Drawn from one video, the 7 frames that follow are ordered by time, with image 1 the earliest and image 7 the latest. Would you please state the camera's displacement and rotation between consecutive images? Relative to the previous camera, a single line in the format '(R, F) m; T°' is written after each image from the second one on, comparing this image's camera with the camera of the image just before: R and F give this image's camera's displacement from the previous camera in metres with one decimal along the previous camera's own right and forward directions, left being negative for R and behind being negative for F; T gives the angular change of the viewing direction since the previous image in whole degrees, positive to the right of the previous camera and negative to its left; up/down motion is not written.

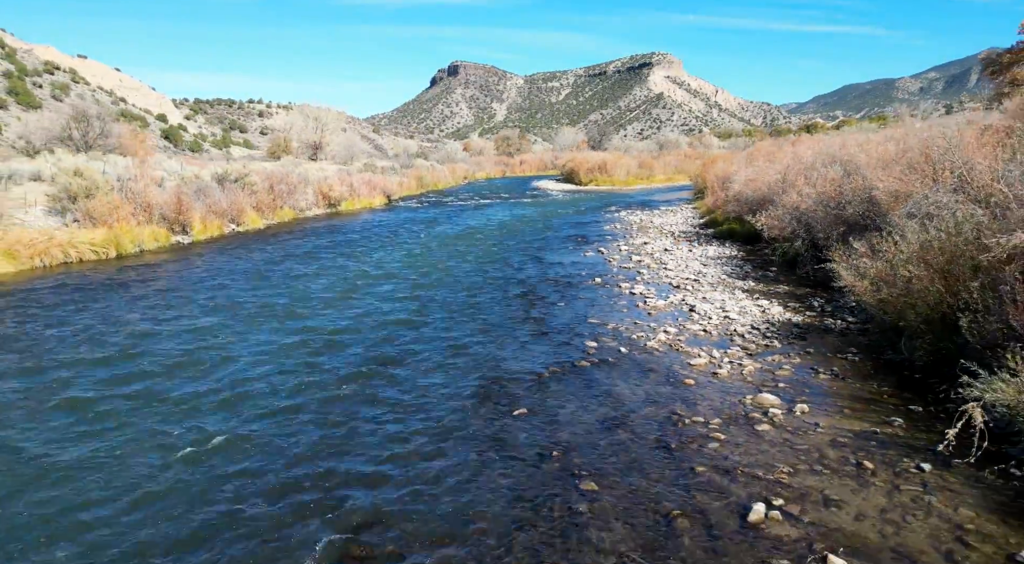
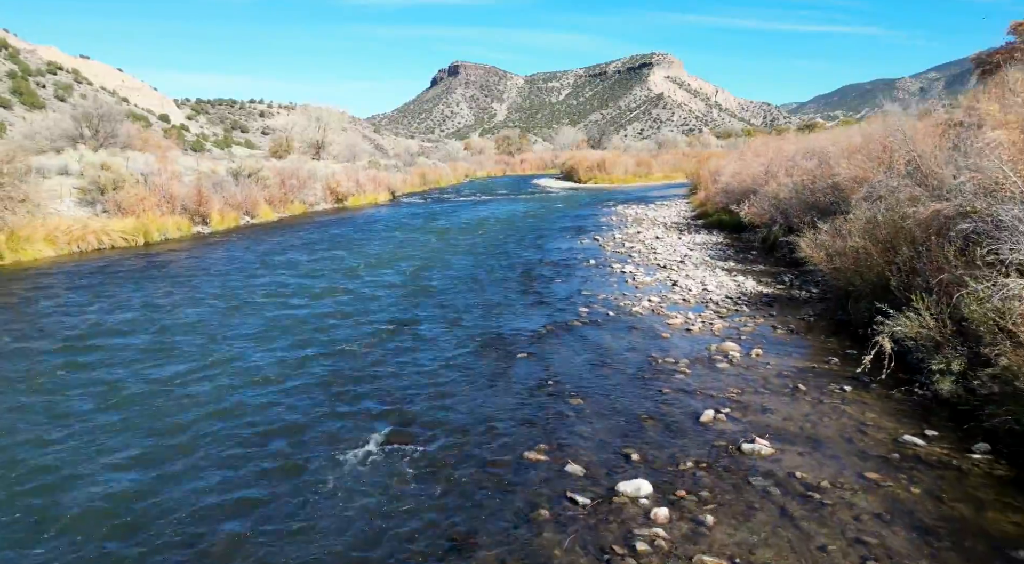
(0.0, -1.9) m; 0°
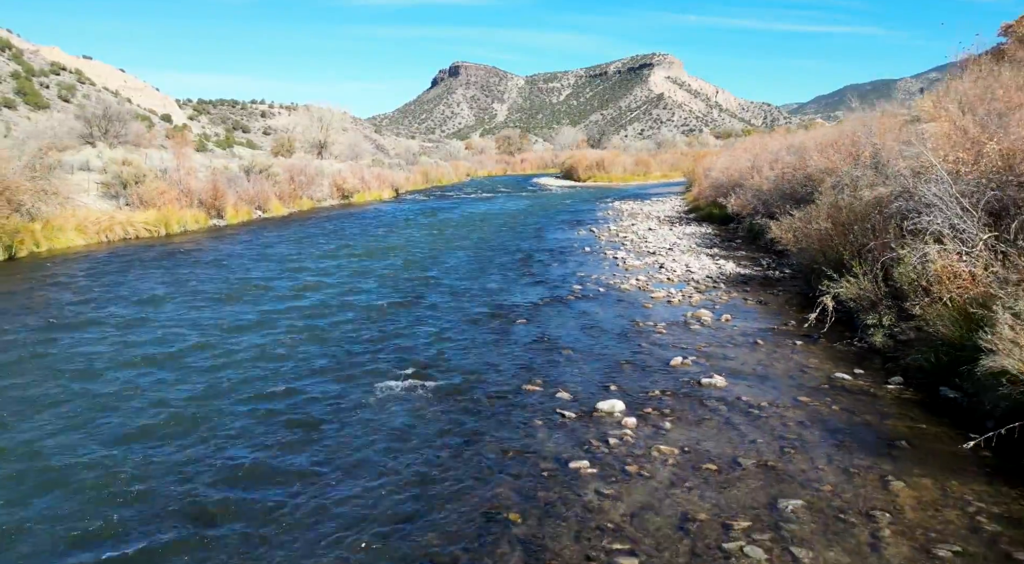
(0.0, -1.7) m; 0°
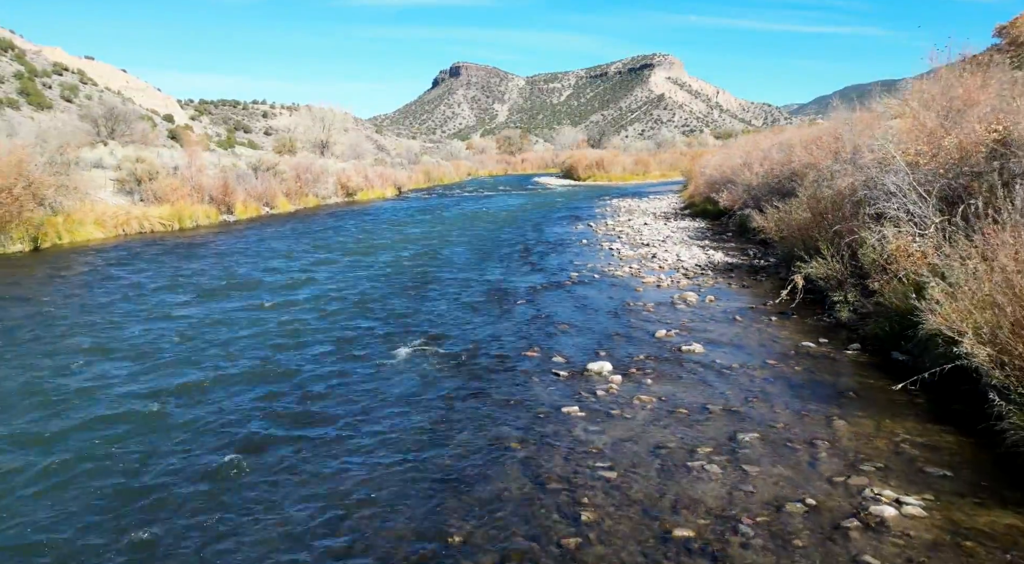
(0.0, -1.1) m; 0°
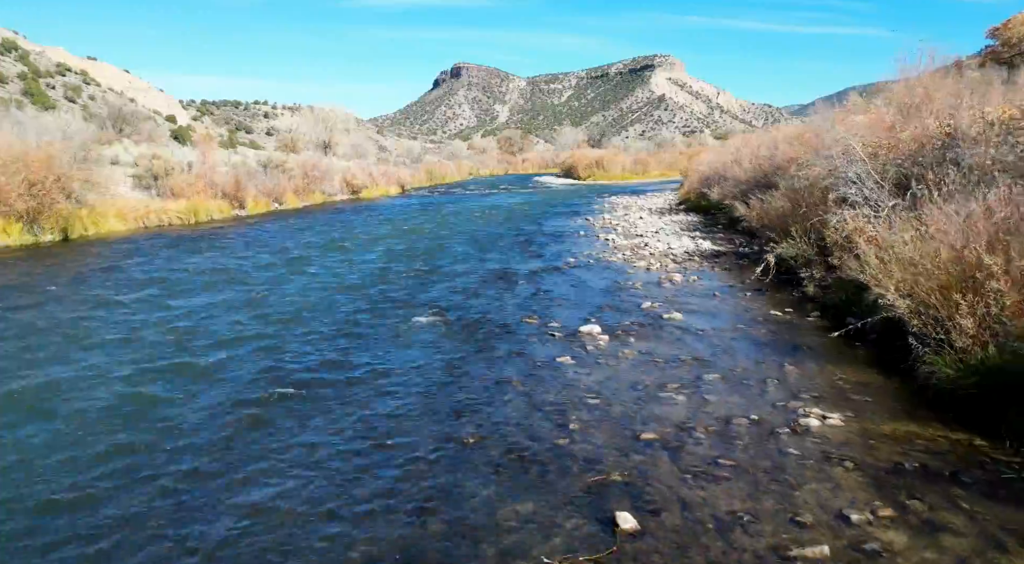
(0.0, -1.4) m; 0°
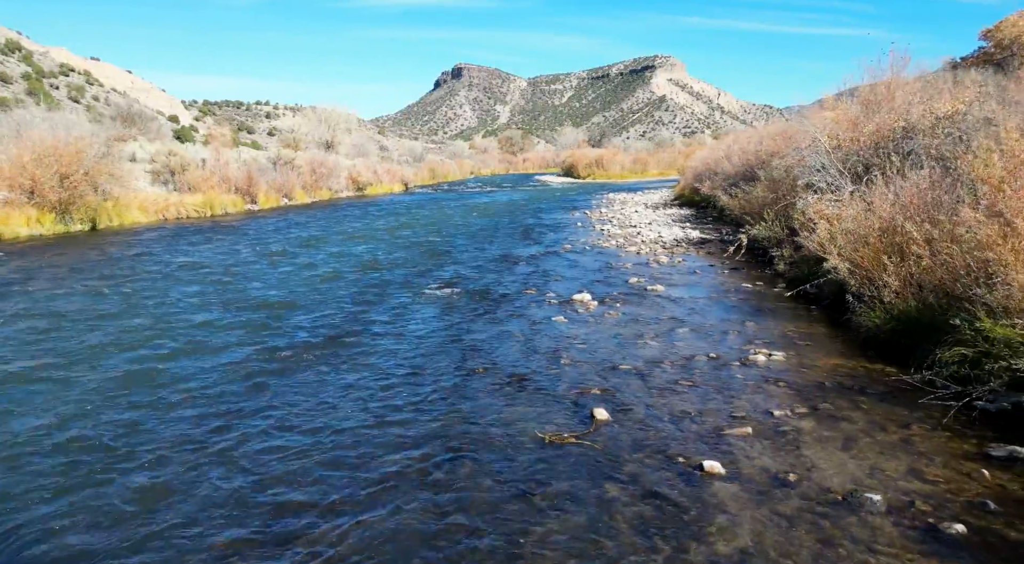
(0.0, -1.5) m; 0°
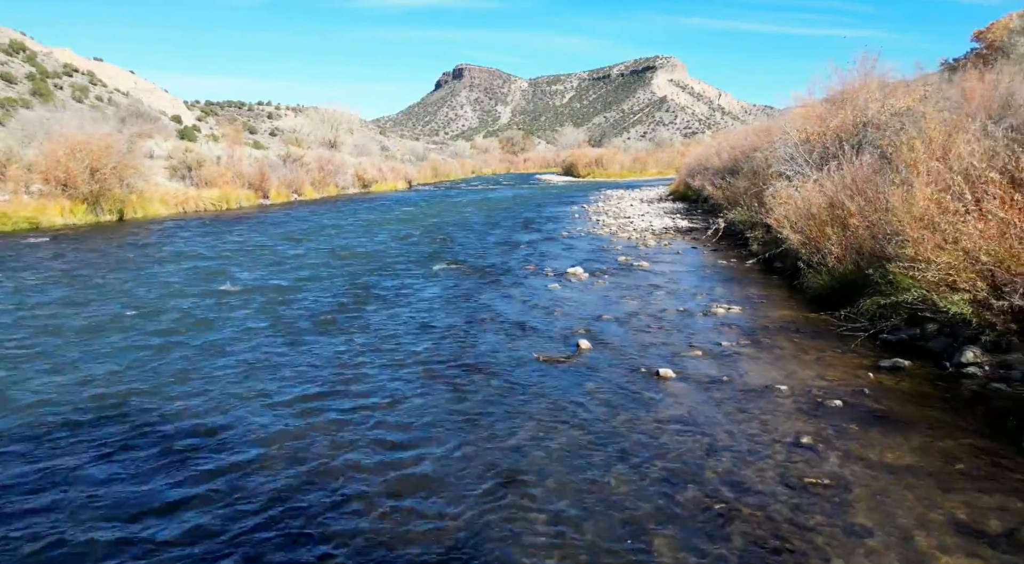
(0.0, -1.7) m; 0°
